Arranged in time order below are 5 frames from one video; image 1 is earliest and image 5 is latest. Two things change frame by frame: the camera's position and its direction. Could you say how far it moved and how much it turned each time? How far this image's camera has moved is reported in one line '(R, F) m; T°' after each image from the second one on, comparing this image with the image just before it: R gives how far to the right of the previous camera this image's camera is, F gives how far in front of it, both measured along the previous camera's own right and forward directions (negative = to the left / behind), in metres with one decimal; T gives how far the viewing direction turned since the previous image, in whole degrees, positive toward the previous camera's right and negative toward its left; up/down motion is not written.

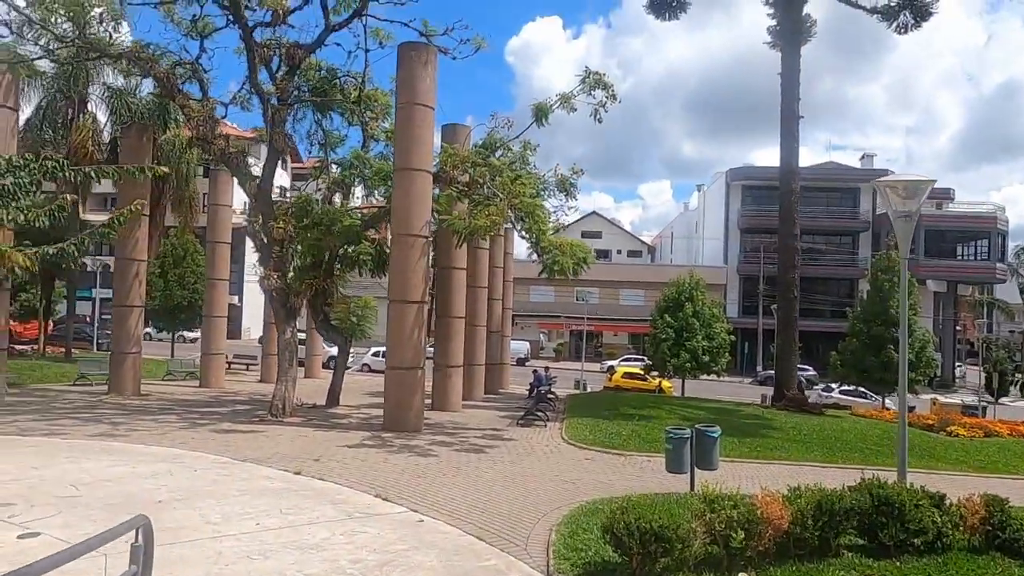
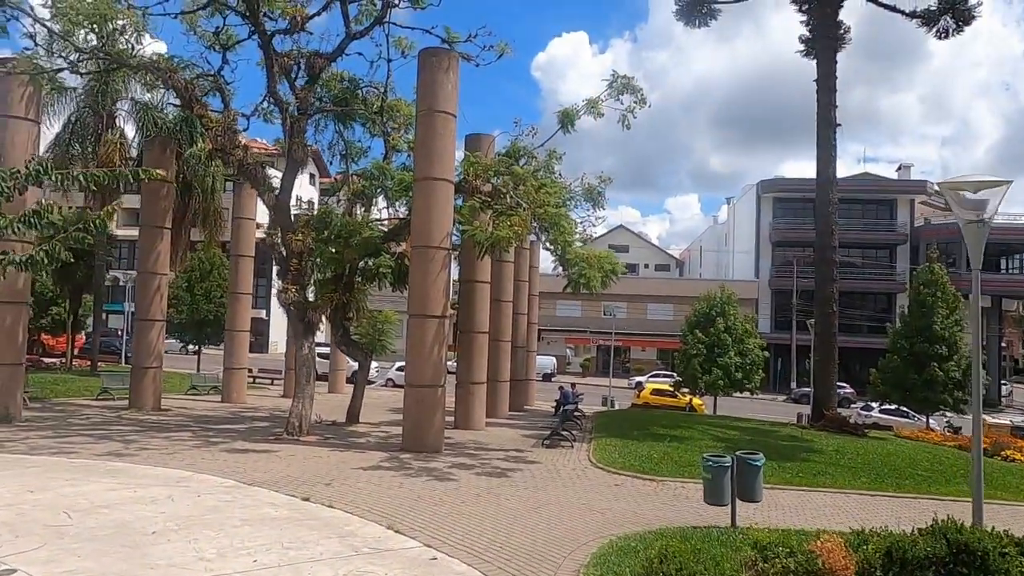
(0.0, +0.8) m; -2°
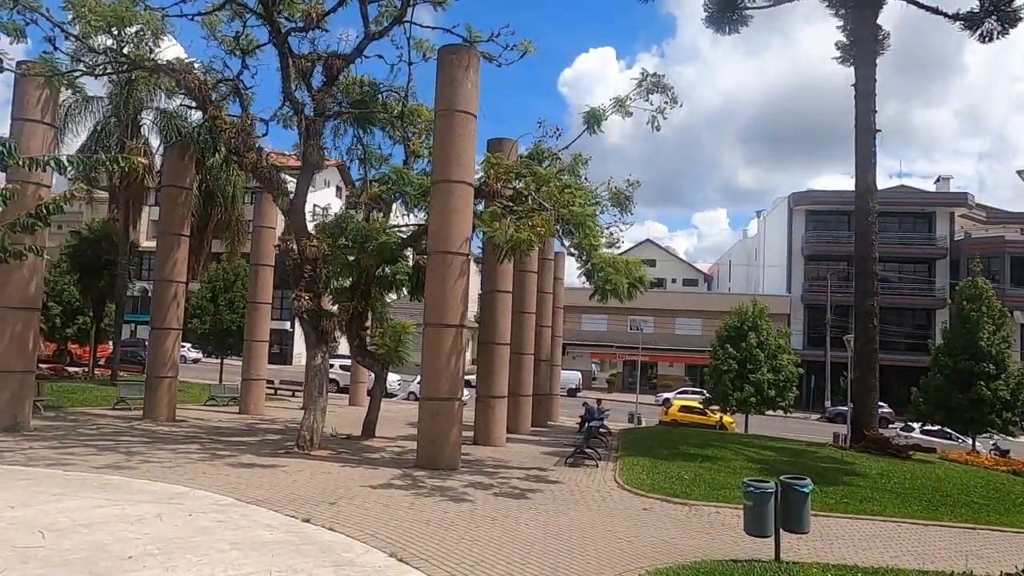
(+0.1, +0.9) m; -2°
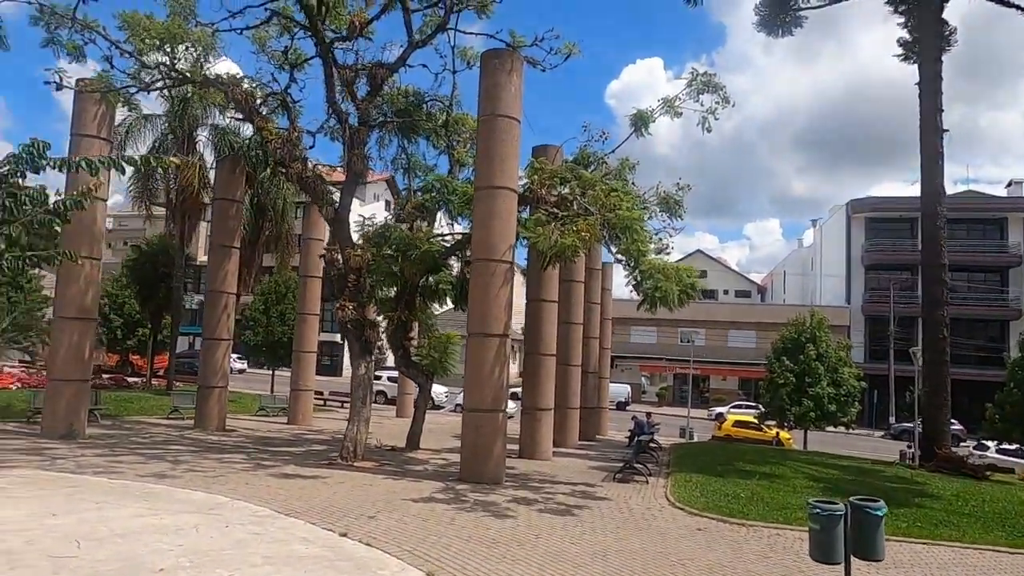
(+0.1, +0.5) m; -4°
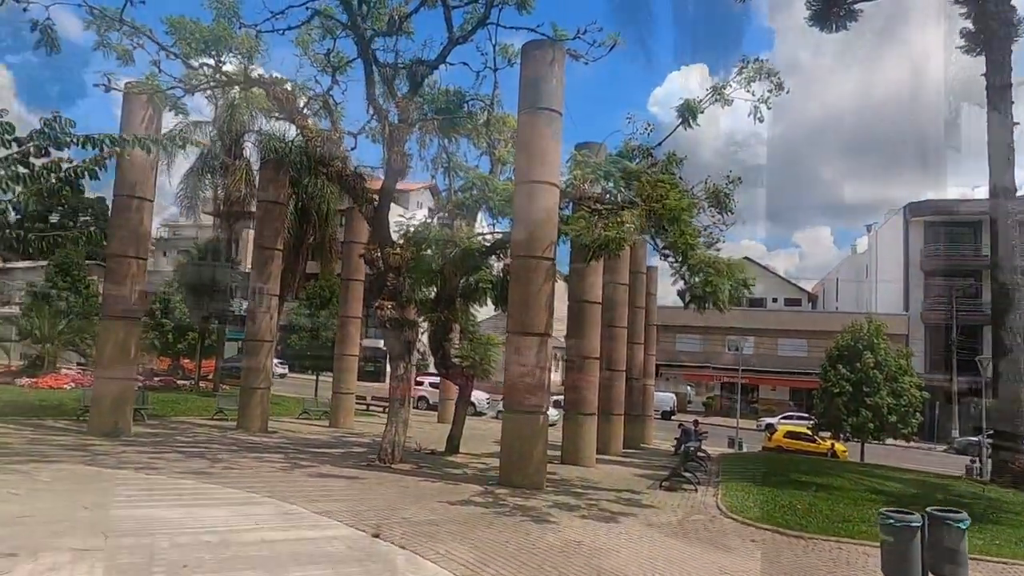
(0.0, +0.5) m; -4°
